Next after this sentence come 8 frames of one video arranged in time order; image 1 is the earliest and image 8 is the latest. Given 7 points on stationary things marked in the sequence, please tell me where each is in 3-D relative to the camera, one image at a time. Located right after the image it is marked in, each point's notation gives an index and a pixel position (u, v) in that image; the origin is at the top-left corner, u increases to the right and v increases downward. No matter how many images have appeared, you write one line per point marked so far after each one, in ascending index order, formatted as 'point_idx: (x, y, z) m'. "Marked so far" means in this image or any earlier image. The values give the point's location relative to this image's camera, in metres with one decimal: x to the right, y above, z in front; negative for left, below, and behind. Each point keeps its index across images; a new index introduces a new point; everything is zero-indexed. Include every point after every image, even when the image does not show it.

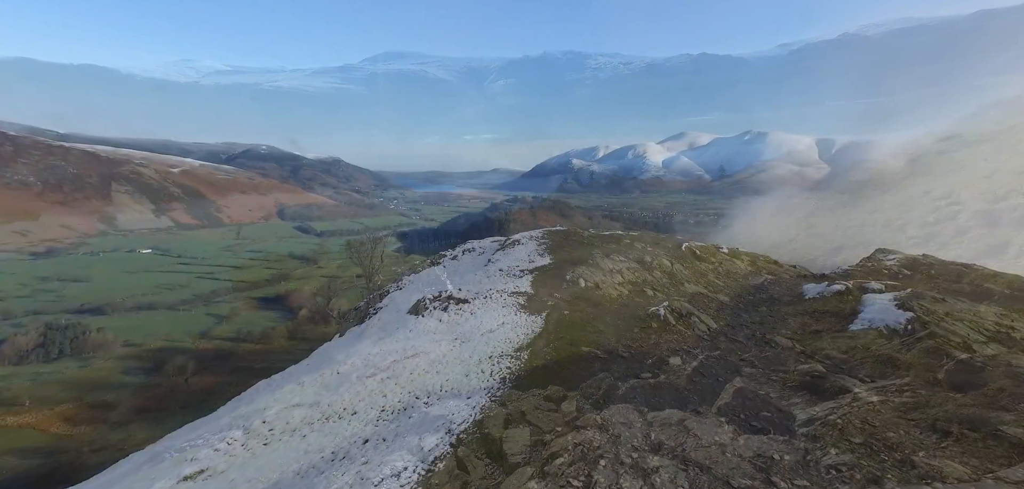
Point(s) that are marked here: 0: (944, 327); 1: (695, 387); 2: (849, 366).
0: (+22.0, -4.2, +20.0) m
1: (+8.3, -6.5, +17.9) m
2: (+16.1, -5.8, +18.9) m
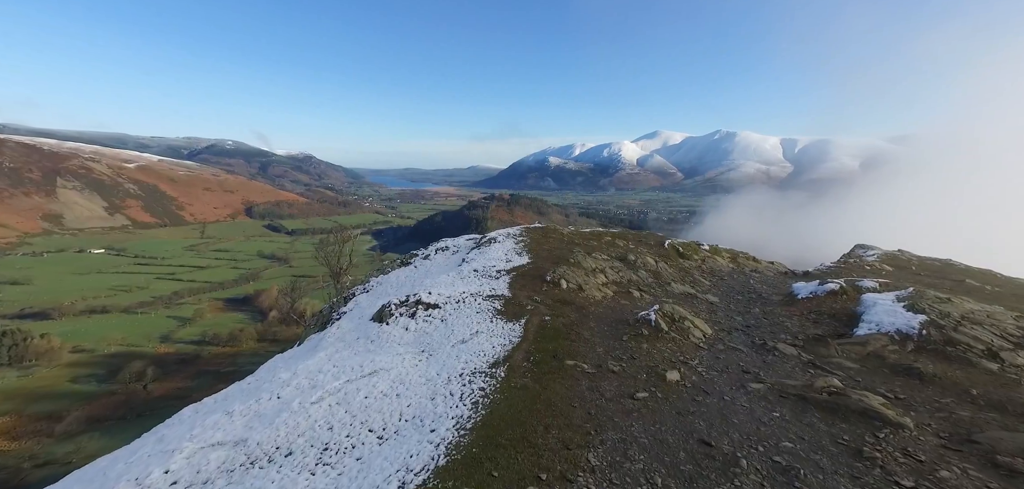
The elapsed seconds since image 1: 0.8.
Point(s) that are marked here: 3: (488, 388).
0: (+20.8, -4.0, +18.2) m
1: (+7.3, -6.4, +15.3) m
2: (+15.0, -5.7, +16.7) m
3: (-1.0, -6.4, +17.4) m
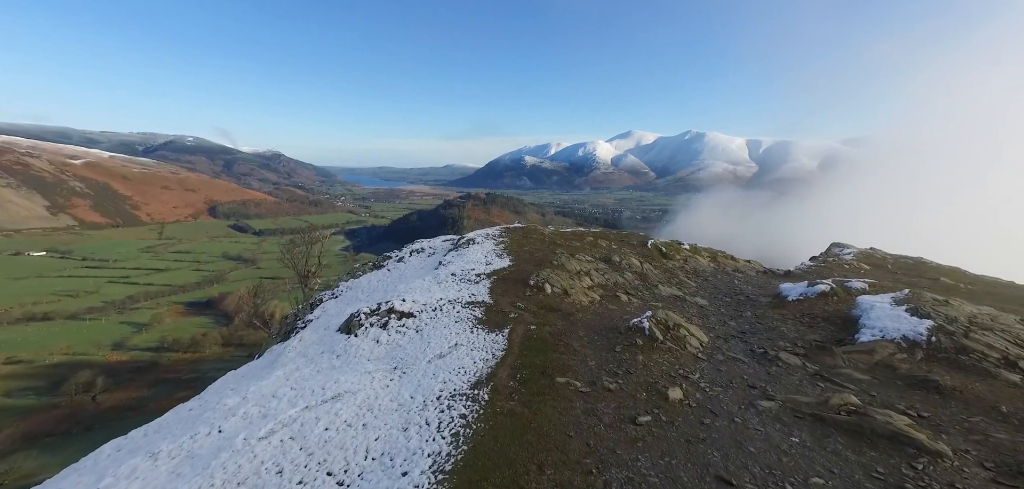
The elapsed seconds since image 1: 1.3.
0: (+20.1, -4.1, +17.2) m
1: (+6.8, -6.6, +13.6) m
2: (+14.4, -5.8, +15.4) m
3: (-1.6, -6.6, +15.2) m
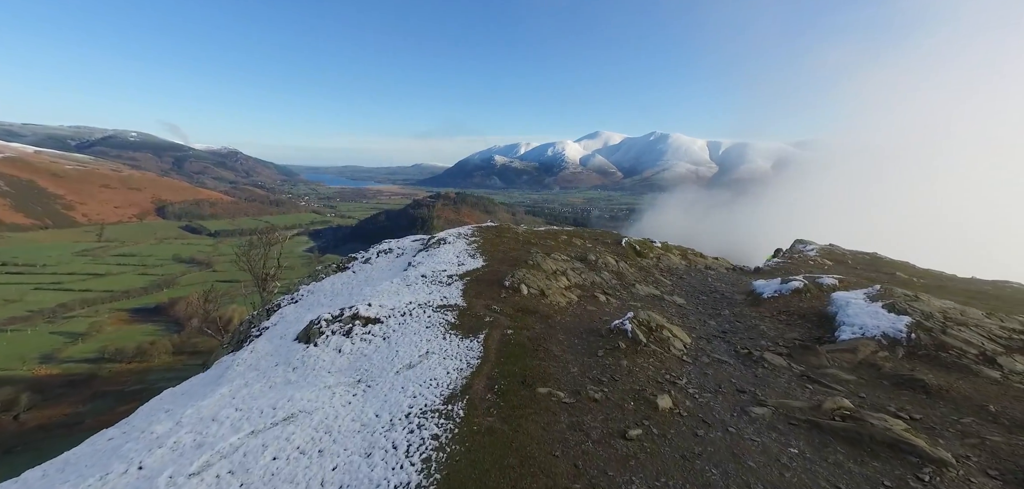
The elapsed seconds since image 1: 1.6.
0: (+19.2, -4.0, +17.2) m
1: (+6.2, -6.5, +12.6) m
2: (+13.6, -5.7, +15.0) m
3: (-2.3, -6.6, +13.6) m
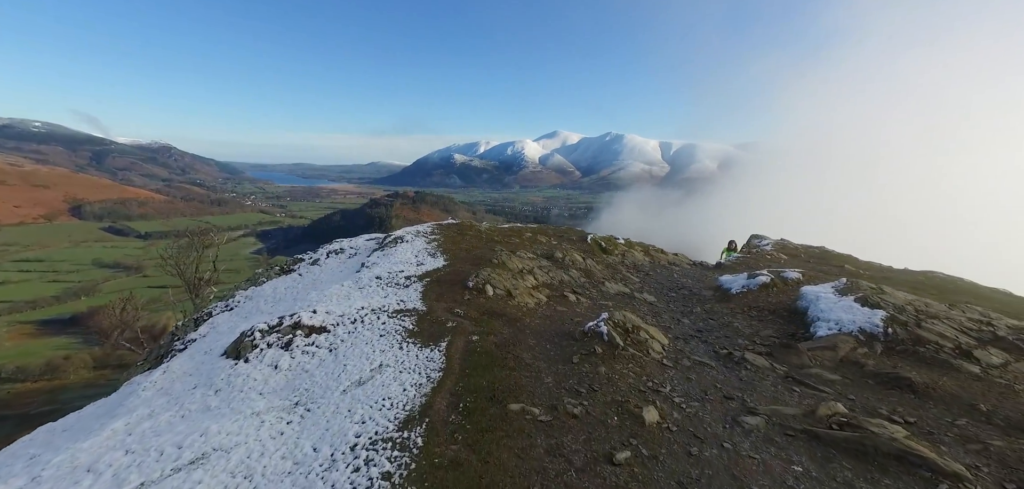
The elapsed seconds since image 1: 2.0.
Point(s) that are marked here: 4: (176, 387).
0: (+17.8, -3.6, +16.9) m
1: (+5.4, -6.4, +11.1) m
2: (+12.5, -5.5, +14.2) m
3: (-3.2, -6.6, +11.2) m
4: (-15.5, -6.6, +18.3) m
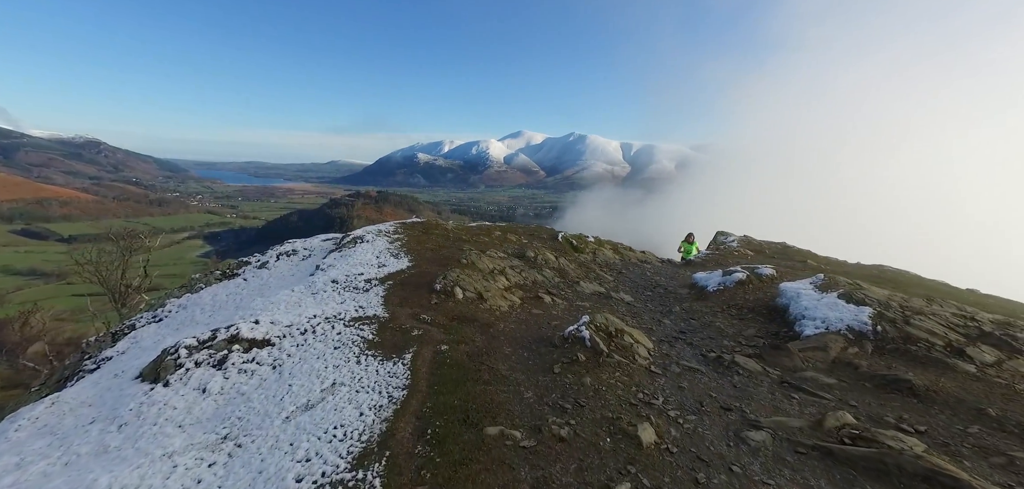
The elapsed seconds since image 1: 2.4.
0: (+16.8, -3.4, +16.4) m
1: (+4.9, -6.3, +9.6) m
2: (+11.8, -5.3, +13.3) m
3: (-3.6, -6.6, +9.0) m
4: (-16.5, -6.7, +14.9) m
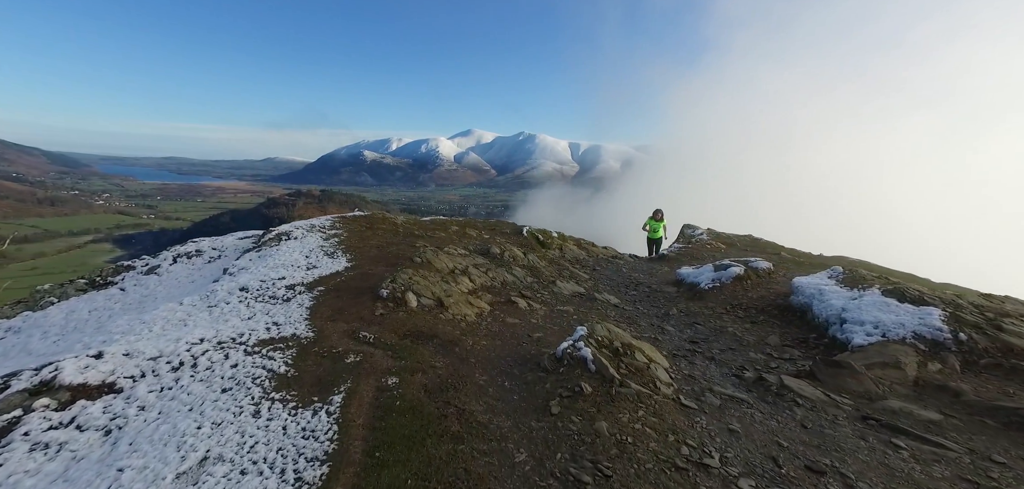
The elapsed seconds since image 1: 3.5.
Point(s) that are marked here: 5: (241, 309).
0: (+16.1, -2.8, +13.1) m
1: (+5.2, -5.9, +4.9) m
2: (+11.6, -4.8, +9.4) m
3: (-3.2, -6.3, +3.3) m
4: (-16.7, -6.6, +7.7) m
5: (-13.3, -3.1, +19.1) m
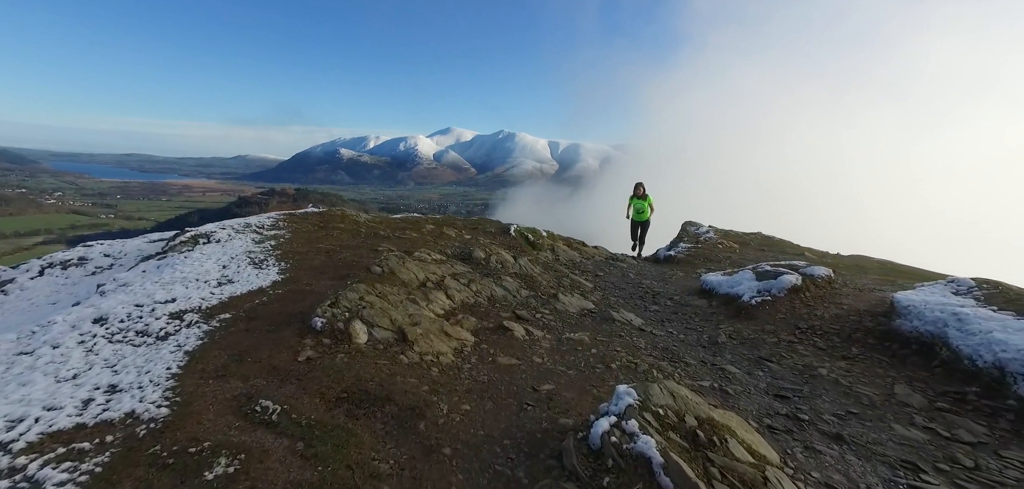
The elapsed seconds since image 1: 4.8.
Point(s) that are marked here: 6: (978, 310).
0: (+16.3, -3.0, +7.4) m
1: (+5.8, -6.1, -1.4) m
2: (+11.9, -5.0, +3.4) m
3: (-2.5, -6.6, -3.4) m
4: (-16.2, -7.0, +0.3) m
5: (-13.4, -3.4, +11.9) m
6: (+15.2, -2.2, +13.0) m
